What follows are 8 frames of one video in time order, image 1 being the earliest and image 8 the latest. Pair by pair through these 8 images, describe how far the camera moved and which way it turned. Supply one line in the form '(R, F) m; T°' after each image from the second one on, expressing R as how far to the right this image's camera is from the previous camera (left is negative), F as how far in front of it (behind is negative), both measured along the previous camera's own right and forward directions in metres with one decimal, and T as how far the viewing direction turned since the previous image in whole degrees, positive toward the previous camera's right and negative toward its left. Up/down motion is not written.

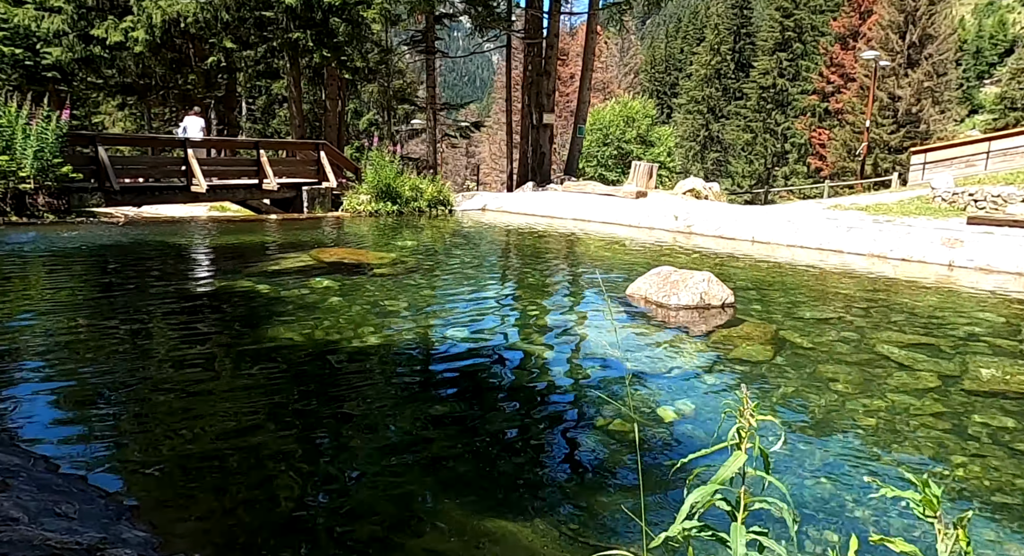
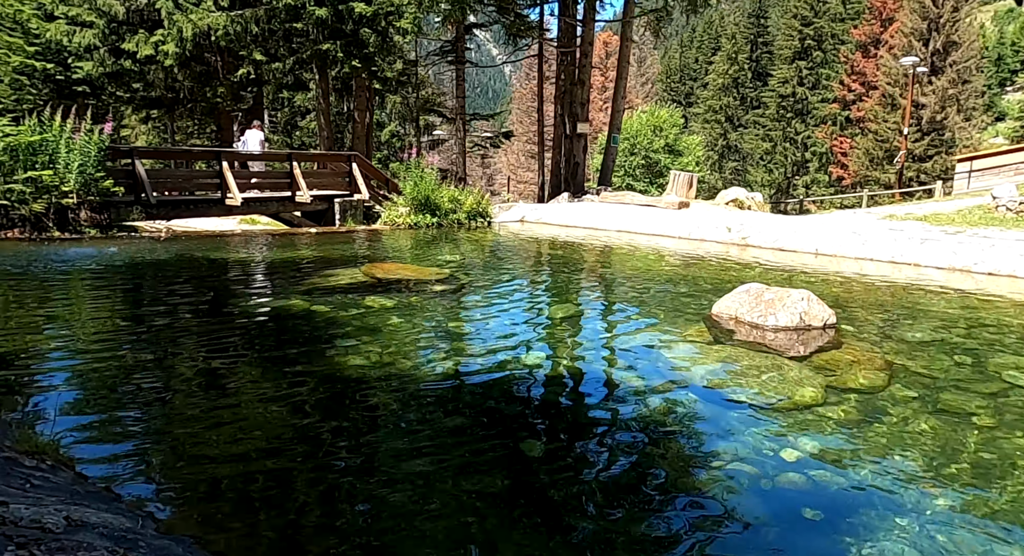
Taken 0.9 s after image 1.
(-0.4, +0.3) m; -1°
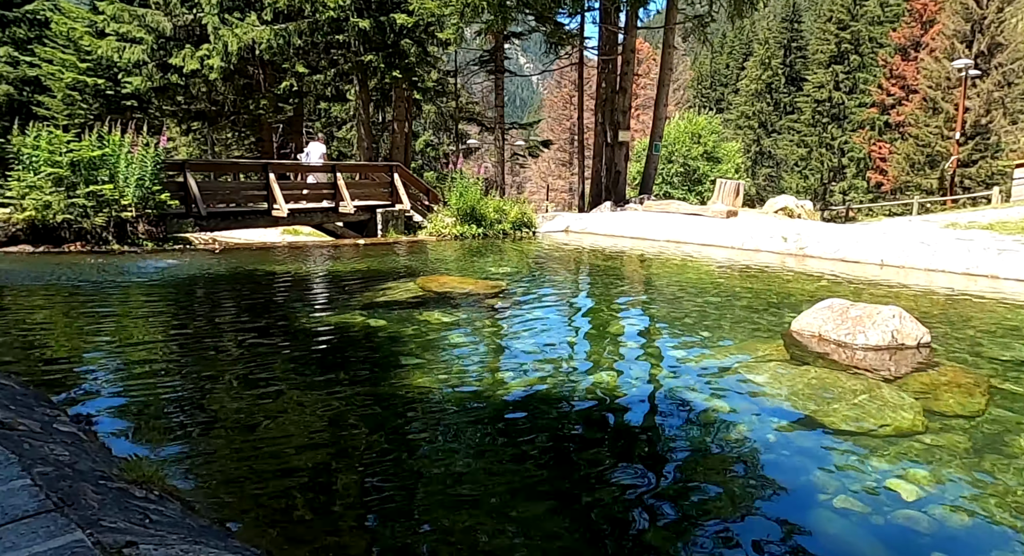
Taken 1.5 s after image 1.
(-0.2, +0.1) m; -2°
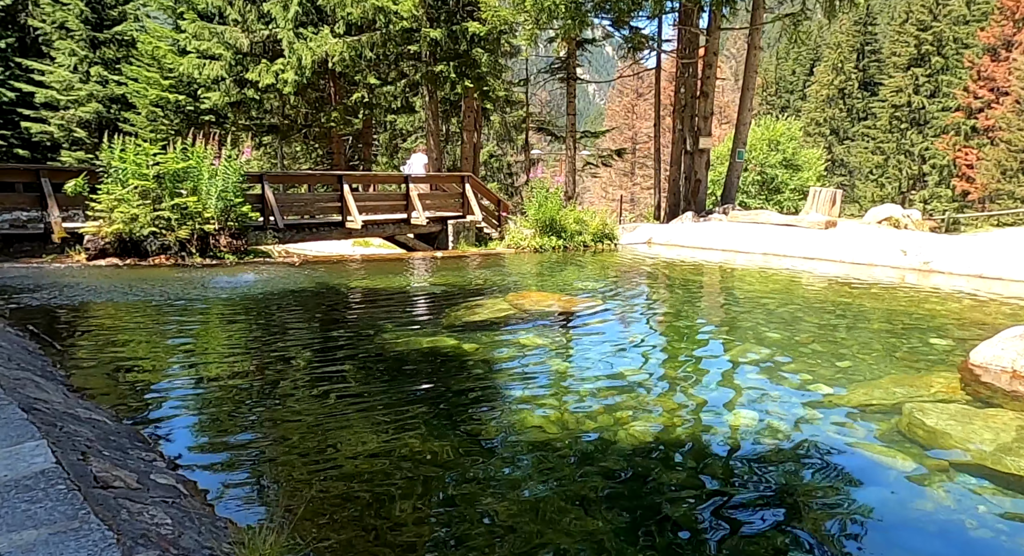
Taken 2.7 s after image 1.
(-0.3, +0.4) m; -5°
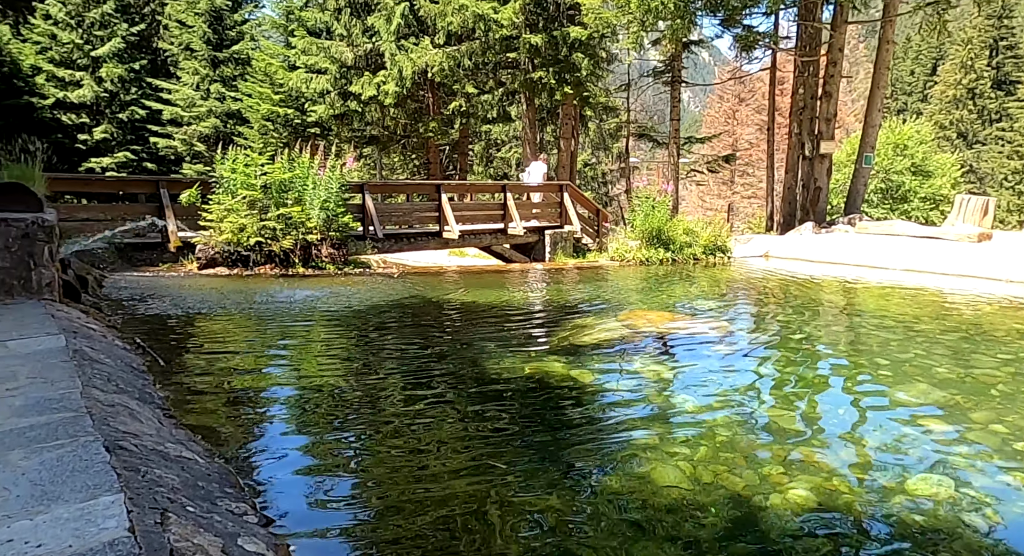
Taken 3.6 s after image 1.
(-0.2, +0.4) m; -7°
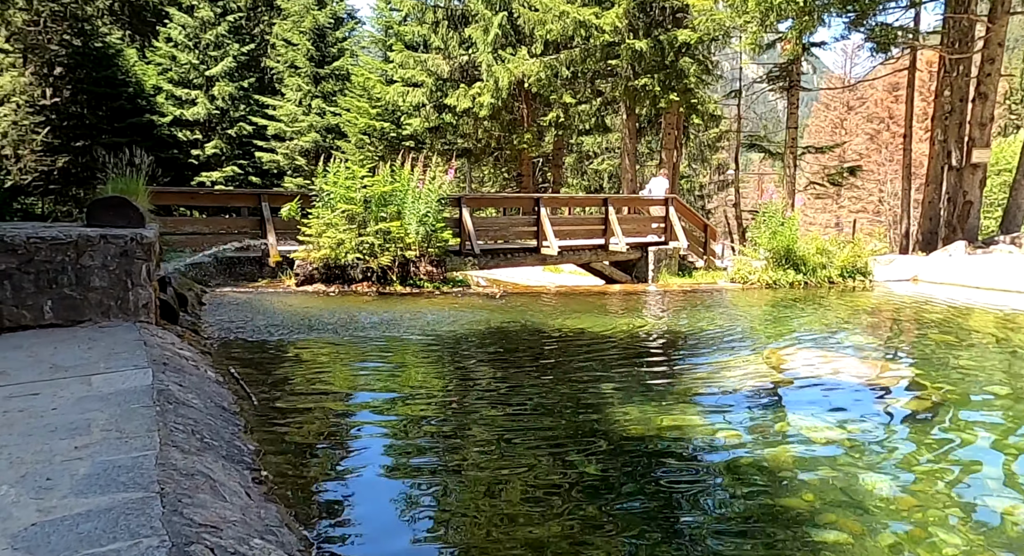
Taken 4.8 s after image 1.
(-0.3, +0.7) m; -7°
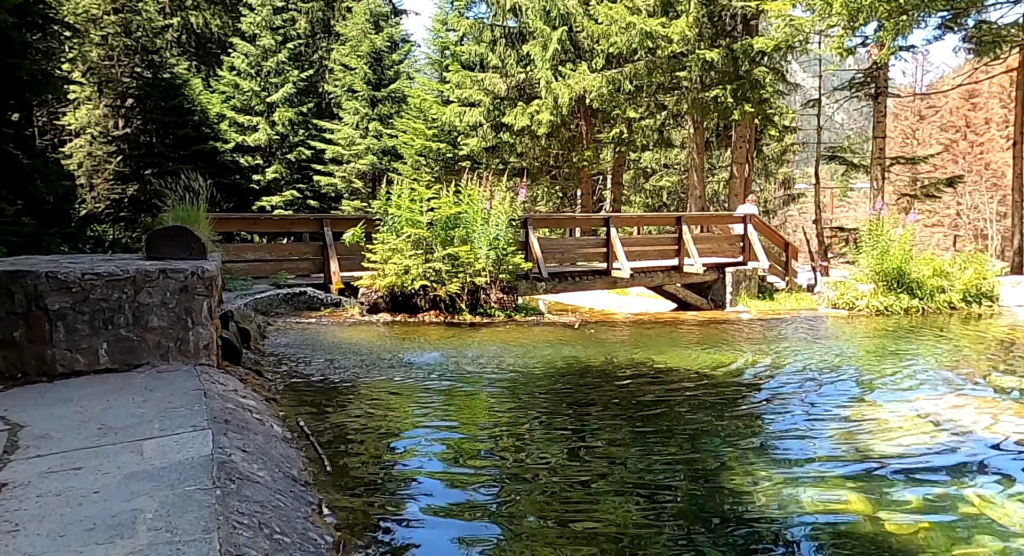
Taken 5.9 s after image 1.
(-0.3, +0.6) m; -4°
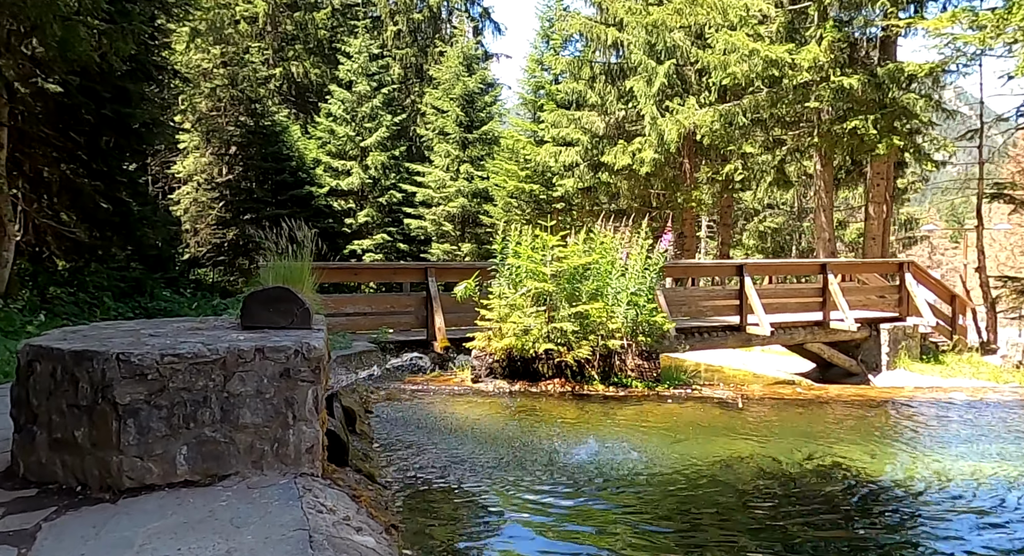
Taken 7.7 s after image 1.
(-0.6, +1.2) m; -7°
